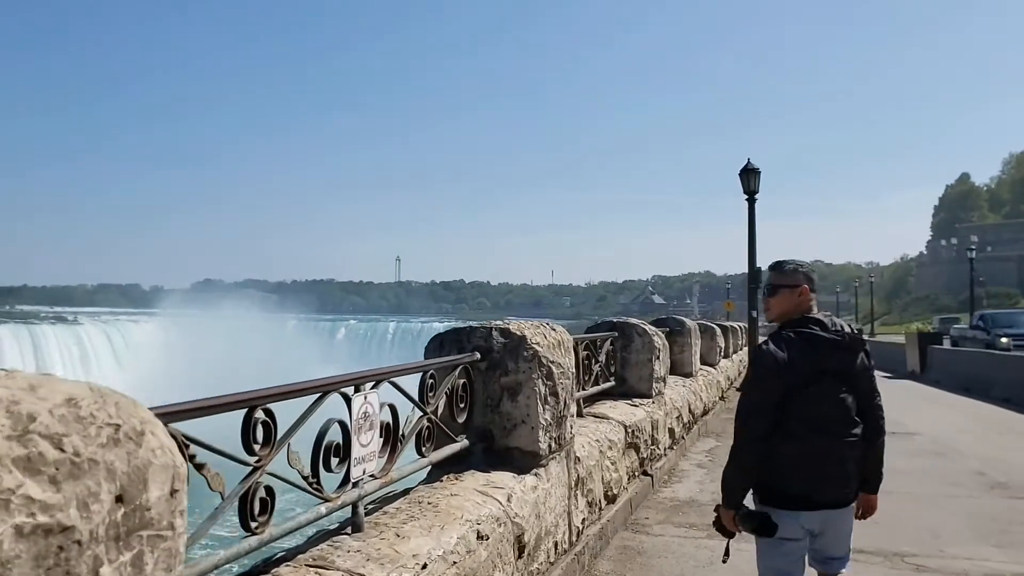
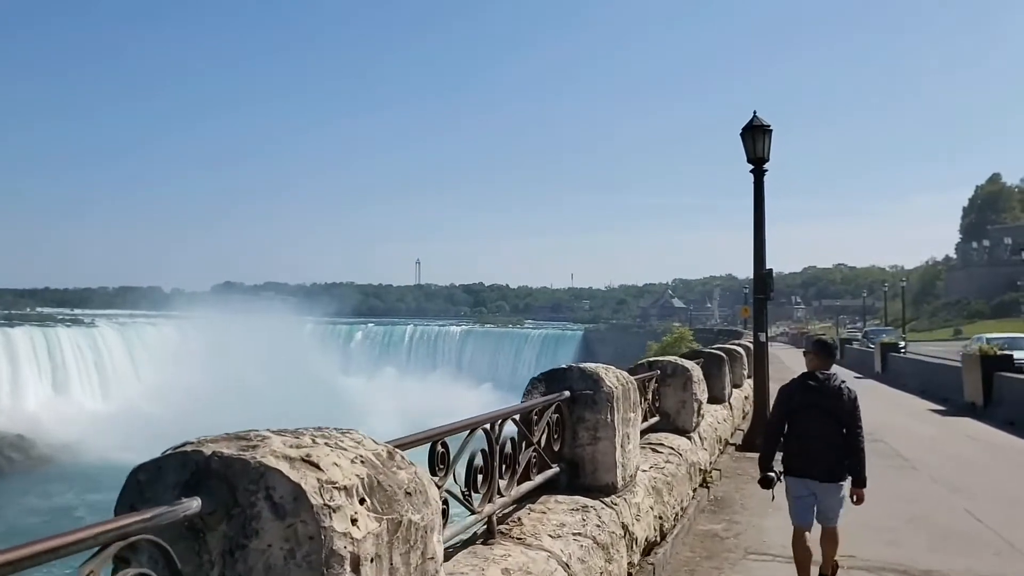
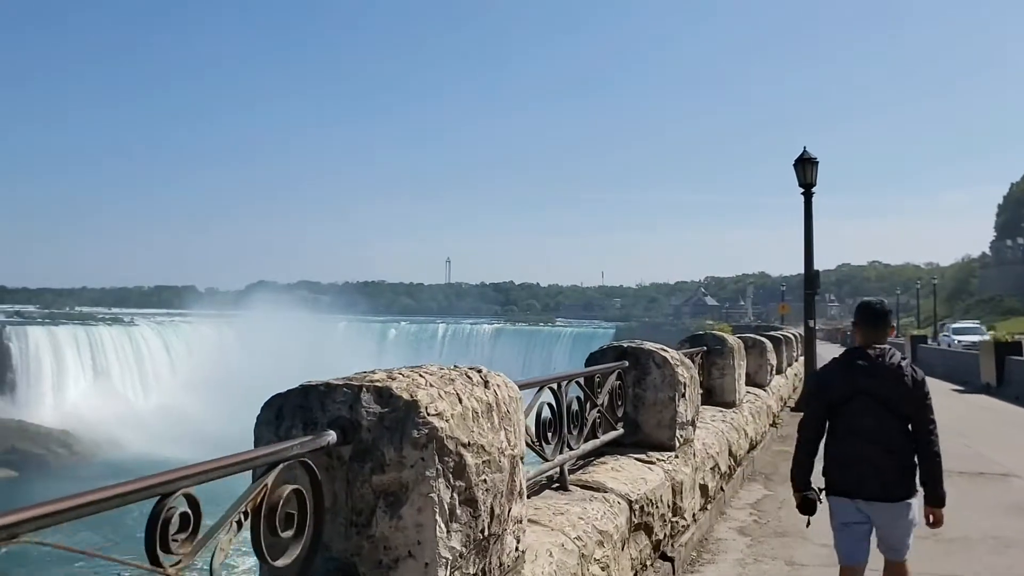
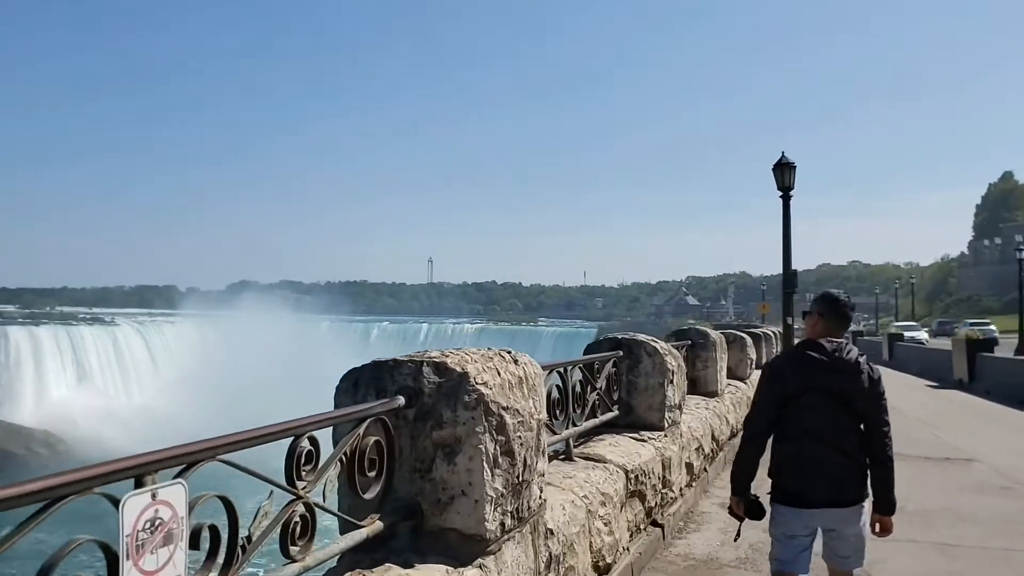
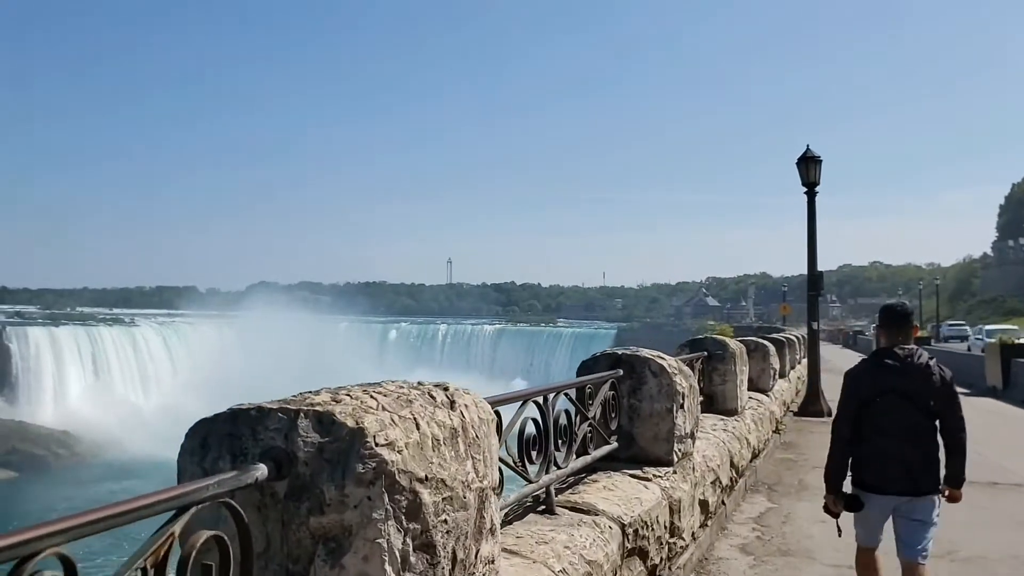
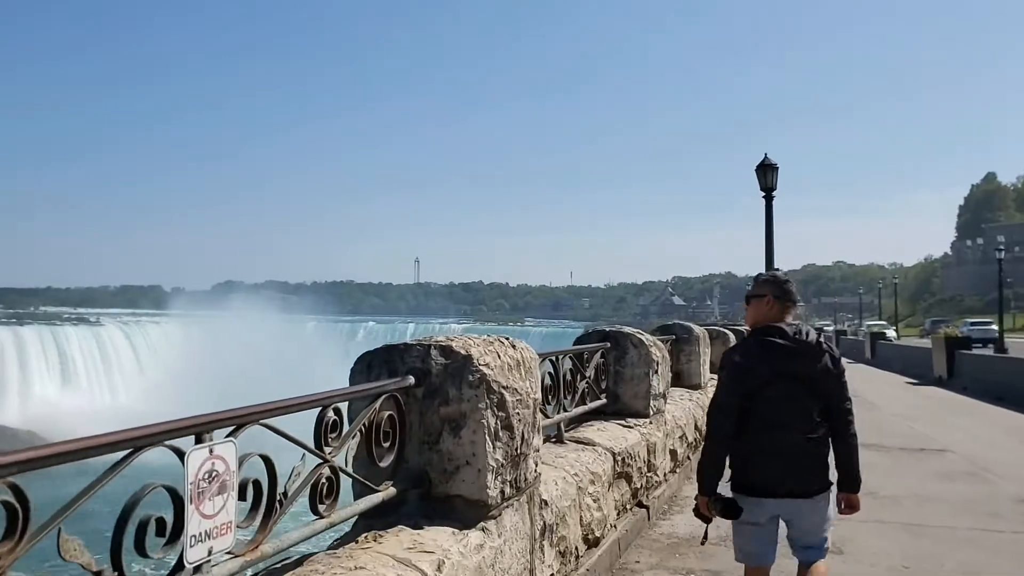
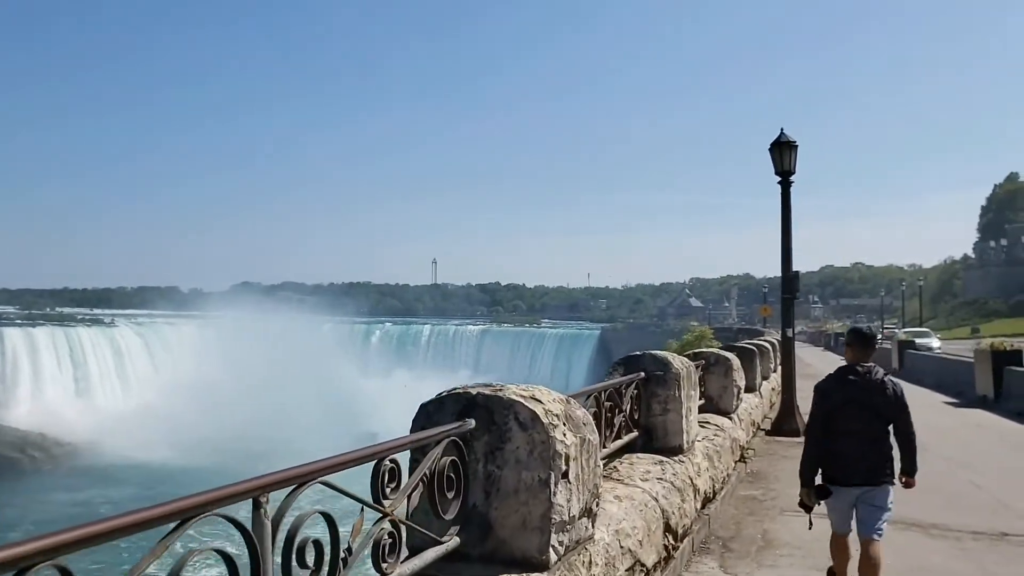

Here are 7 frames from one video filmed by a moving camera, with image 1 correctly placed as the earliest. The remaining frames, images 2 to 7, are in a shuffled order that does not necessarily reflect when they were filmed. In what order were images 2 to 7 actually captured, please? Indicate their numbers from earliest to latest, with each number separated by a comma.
6, 4, 3, 5, 7, 2
